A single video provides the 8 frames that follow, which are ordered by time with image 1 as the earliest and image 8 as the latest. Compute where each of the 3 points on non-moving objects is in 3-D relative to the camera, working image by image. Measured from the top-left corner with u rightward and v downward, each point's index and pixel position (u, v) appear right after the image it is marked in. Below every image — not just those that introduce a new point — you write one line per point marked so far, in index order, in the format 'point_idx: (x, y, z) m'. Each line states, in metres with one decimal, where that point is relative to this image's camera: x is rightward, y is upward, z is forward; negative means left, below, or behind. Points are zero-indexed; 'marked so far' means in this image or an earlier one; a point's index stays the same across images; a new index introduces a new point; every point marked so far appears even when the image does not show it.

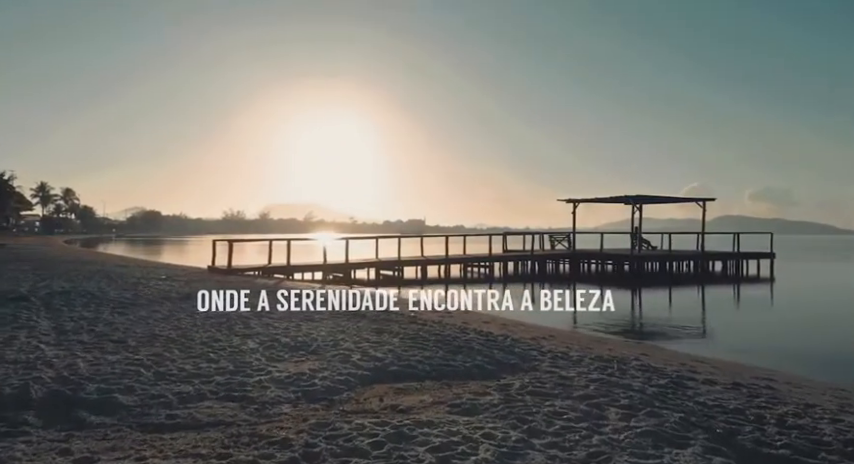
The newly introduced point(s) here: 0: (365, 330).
0: (-0.9, -1.5, +10.0) m
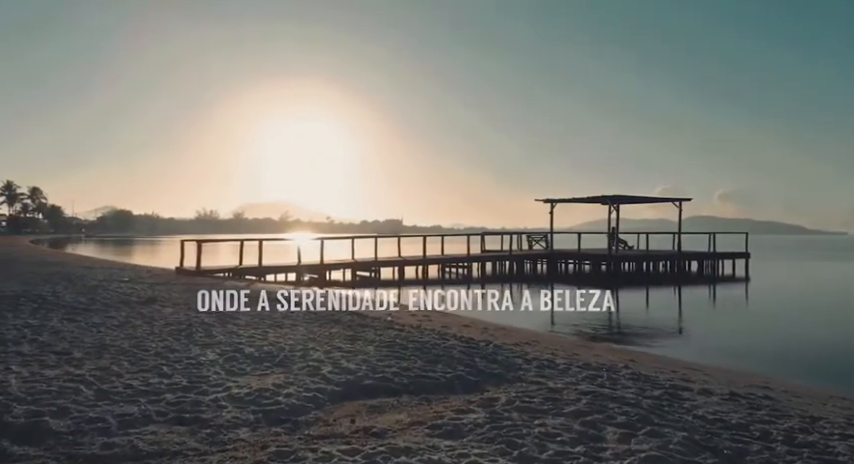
0: (-1.2, -1.5, +9.3) m
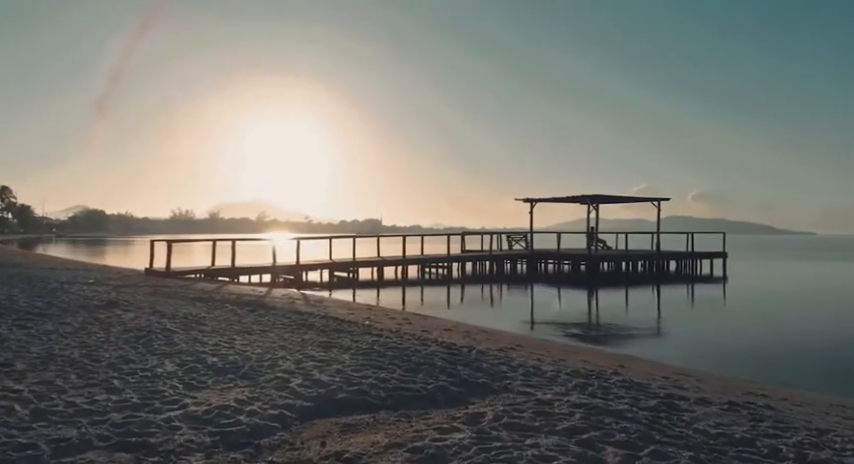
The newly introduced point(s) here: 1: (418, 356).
0: (-1.5, -1.5, +8.7) m
1: (-0.1, -1.5, +8.3) m
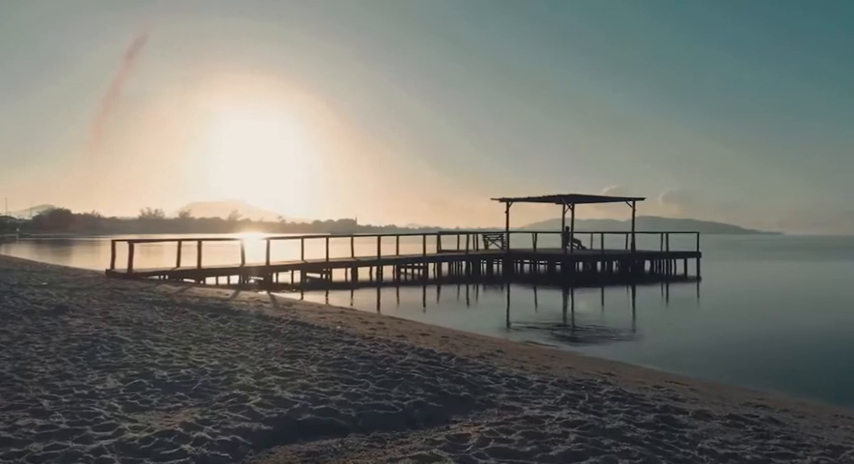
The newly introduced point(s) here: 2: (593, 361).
0: (-1.8, -1.5, +7.9) m
1: (-0.4, -1.5, +7.5) m
2: (+2.7, -2.1, +10.9) m
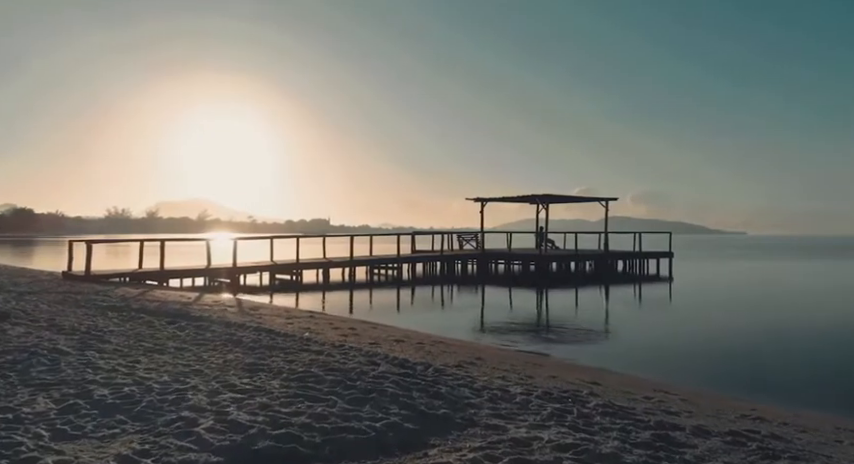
0: (-2.1, -1.5, +7.2) m
1: (-0.7, -1.5, +6.9) m
2: (+2.3, -2.1, +10.3) m
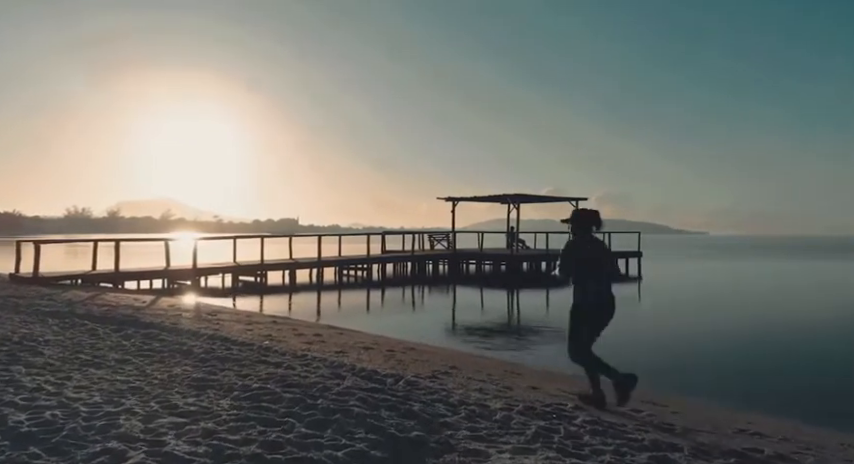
0: (-2.4, -1.5, +6.4) m
1: (-0.9, -1.5, +6.1) m
2: (+1.9, -2.1, +9.7) m
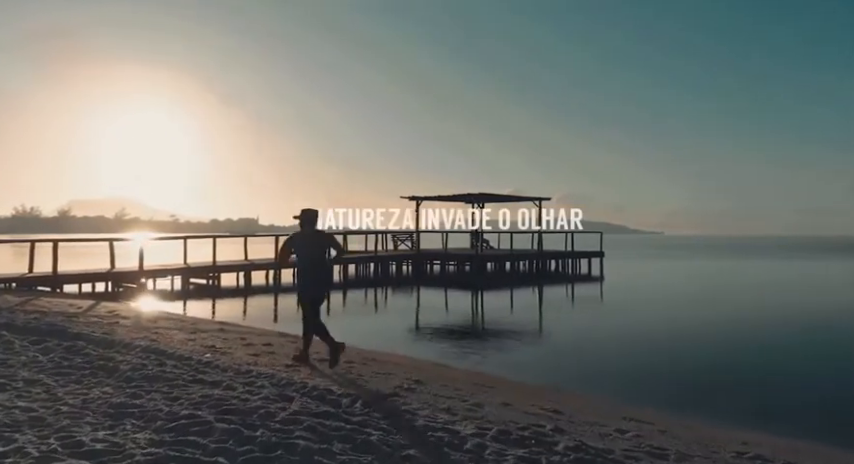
0: (-2.7, -1.5, +5.3) m
1: (-1.2, -1.5, +5.2) m
2: (+1.4, -2.1, +8.9) m
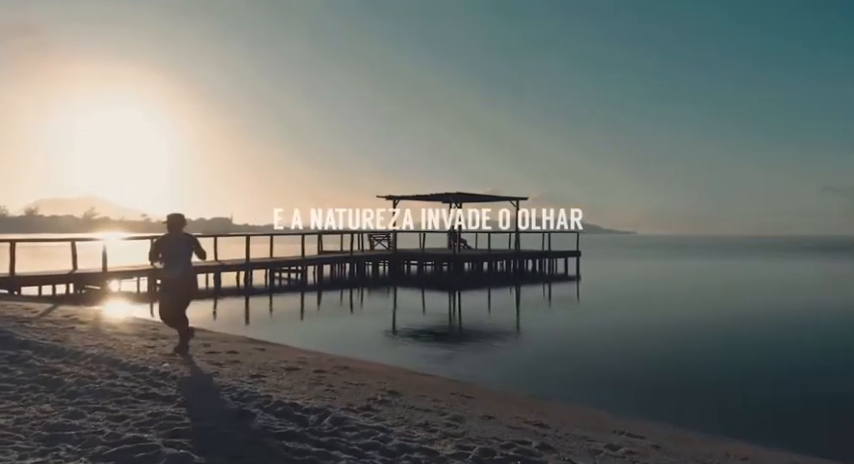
0: (-2.9, -1.5, +4.7) m
1: (-1.4, -1.5, +4.6) m
2: (+1.0, -2.1, +8.4) m
